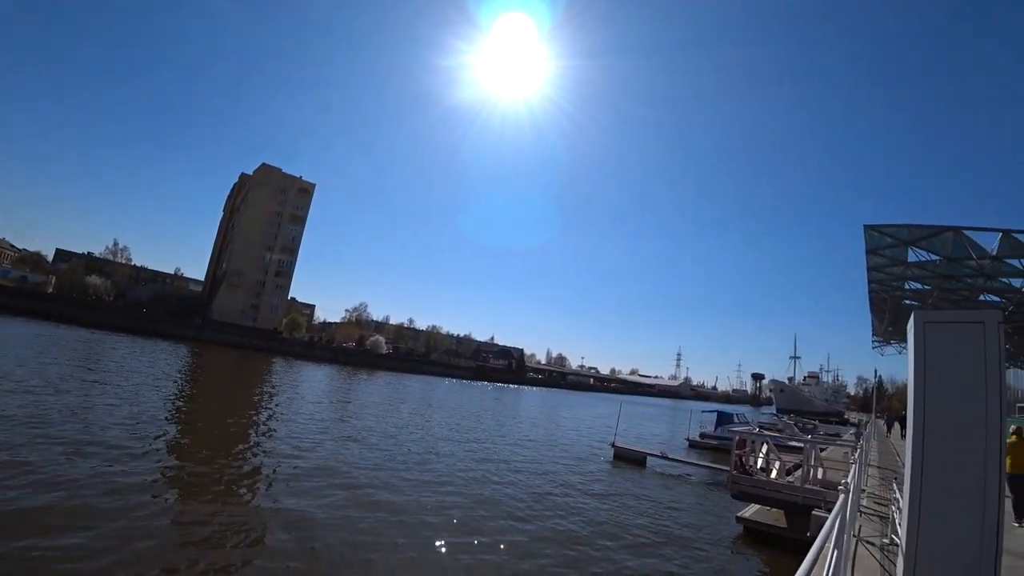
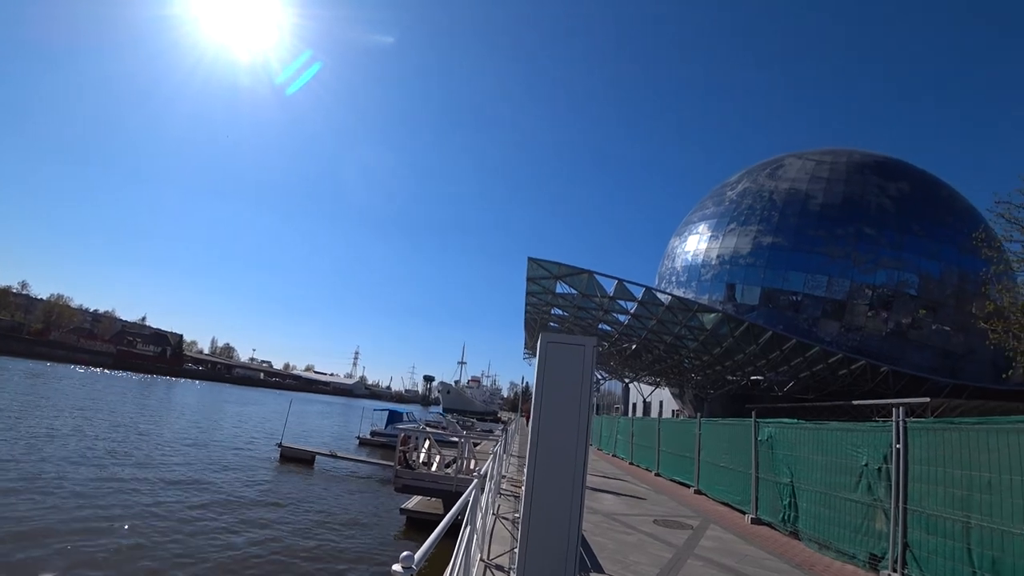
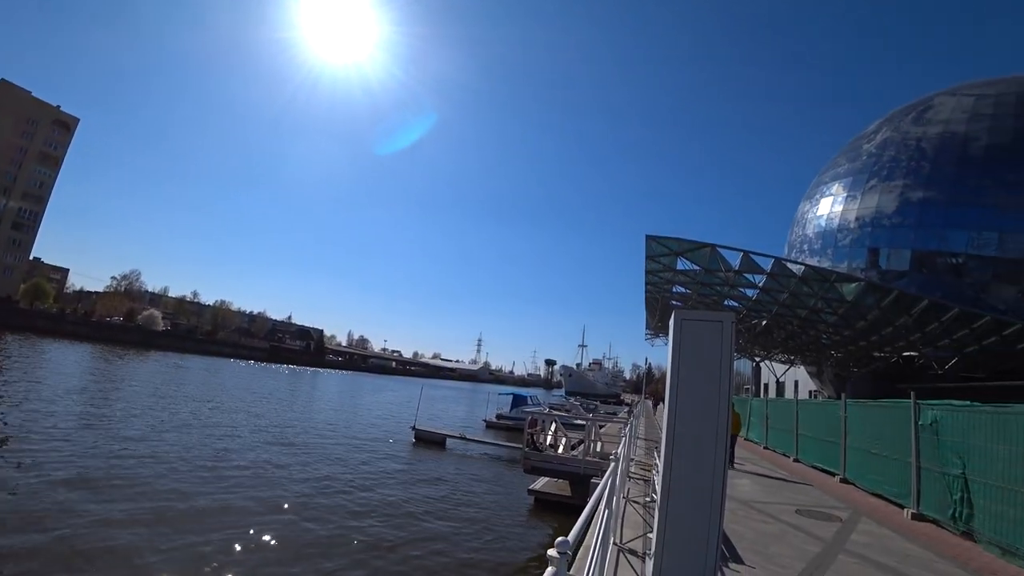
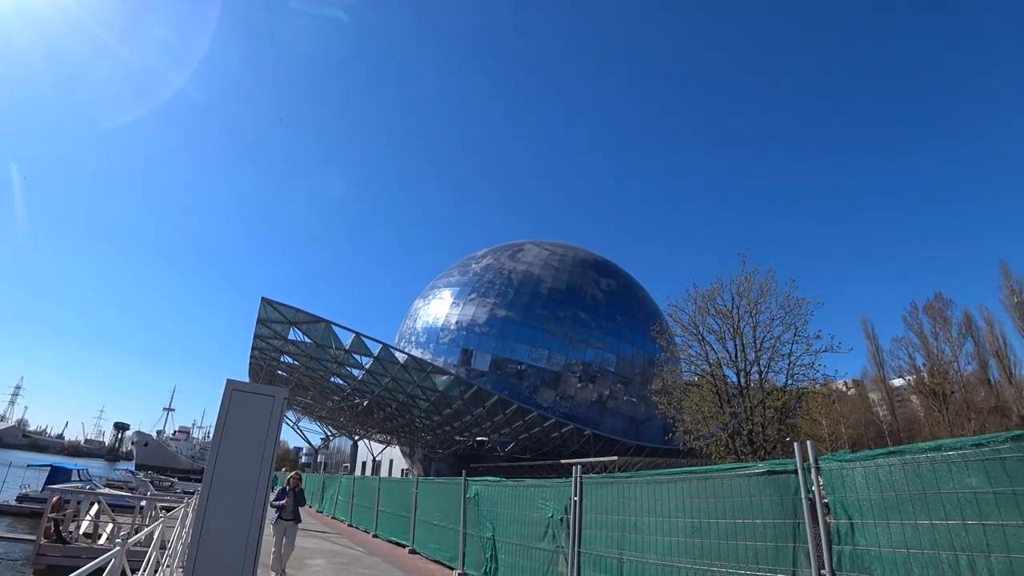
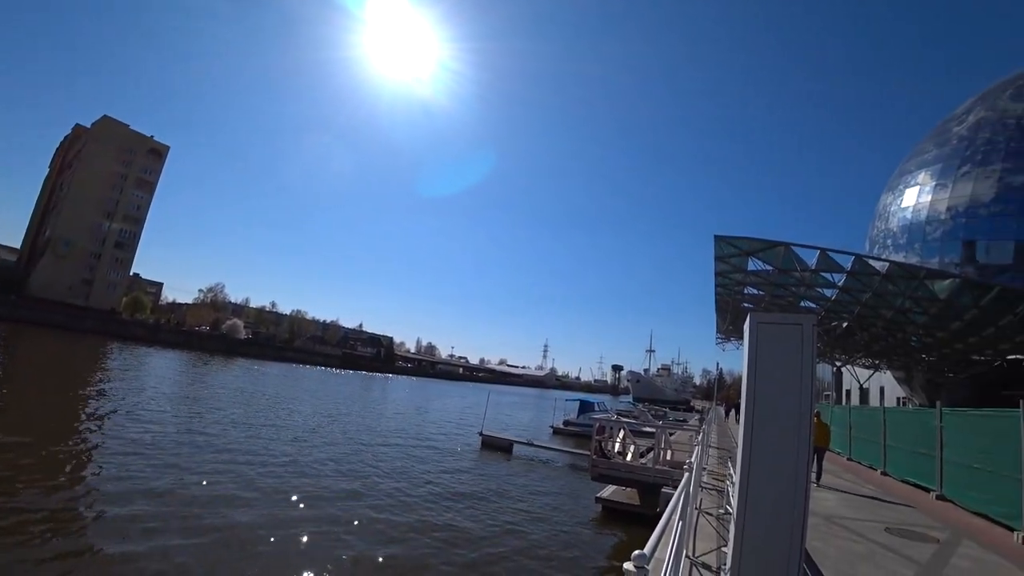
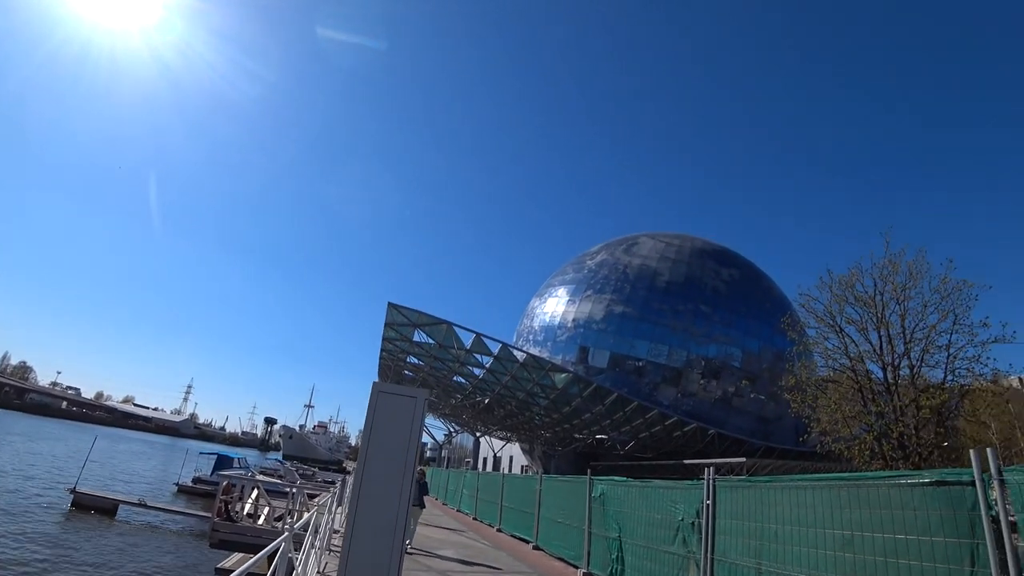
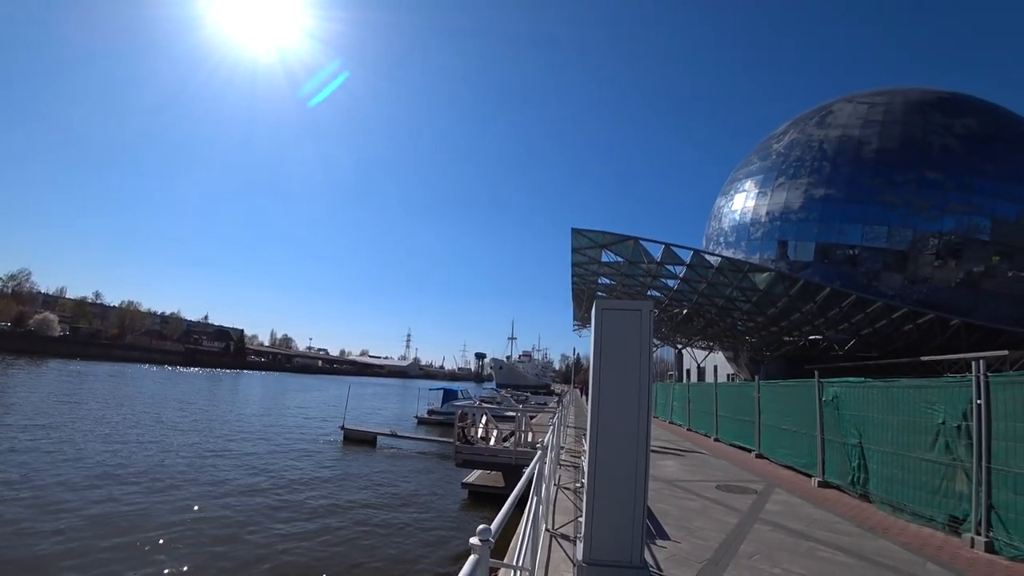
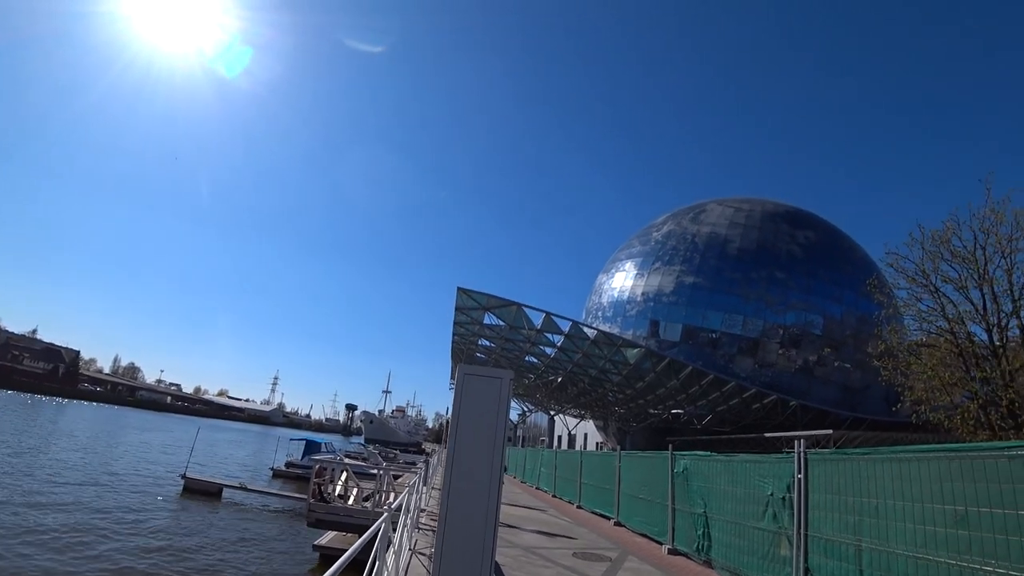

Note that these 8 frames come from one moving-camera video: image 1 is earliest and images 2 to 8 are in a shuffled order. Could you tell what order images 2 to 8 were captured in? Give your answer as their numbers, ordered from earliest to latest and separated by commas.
5, 3, 7, 2, 8, 6, 4
